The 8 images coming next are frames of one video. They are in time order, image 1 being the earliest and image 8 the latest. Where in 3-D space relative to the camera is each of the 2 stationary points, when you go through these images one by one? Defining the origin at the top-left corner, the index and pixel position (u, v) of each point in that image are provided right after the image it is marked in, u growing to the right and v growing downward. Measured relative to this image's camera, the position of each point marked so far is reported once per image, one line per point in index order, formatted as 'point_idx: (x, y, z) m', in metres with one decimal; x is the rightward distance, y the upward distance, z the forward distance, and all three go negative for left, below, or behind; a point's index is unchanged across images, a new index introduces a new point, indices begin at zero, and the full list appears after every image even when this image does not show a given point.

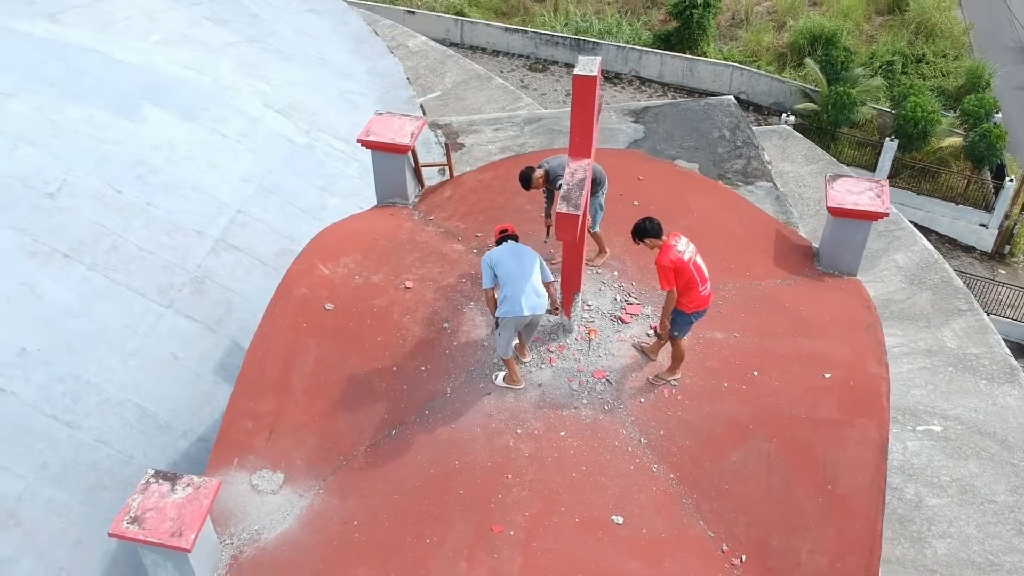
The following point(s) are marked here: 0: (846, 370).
0: (+1.6, -0.4, +4.7) m
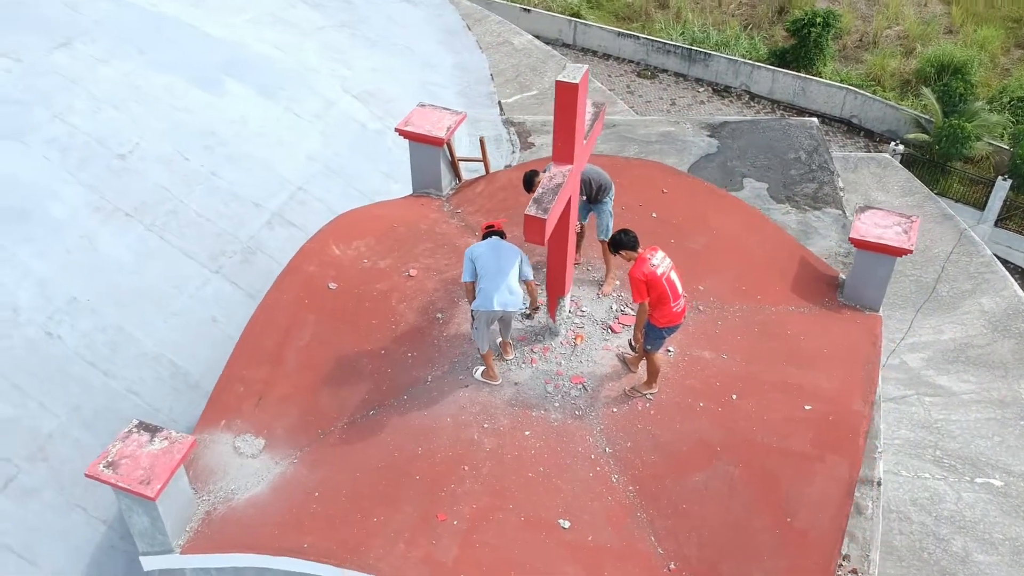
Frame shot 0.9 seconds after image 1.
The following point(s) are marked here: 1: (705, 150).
0: (+1.5, -0.5, +4.6) m
1: (+2.0, +1.4, +10.2) m
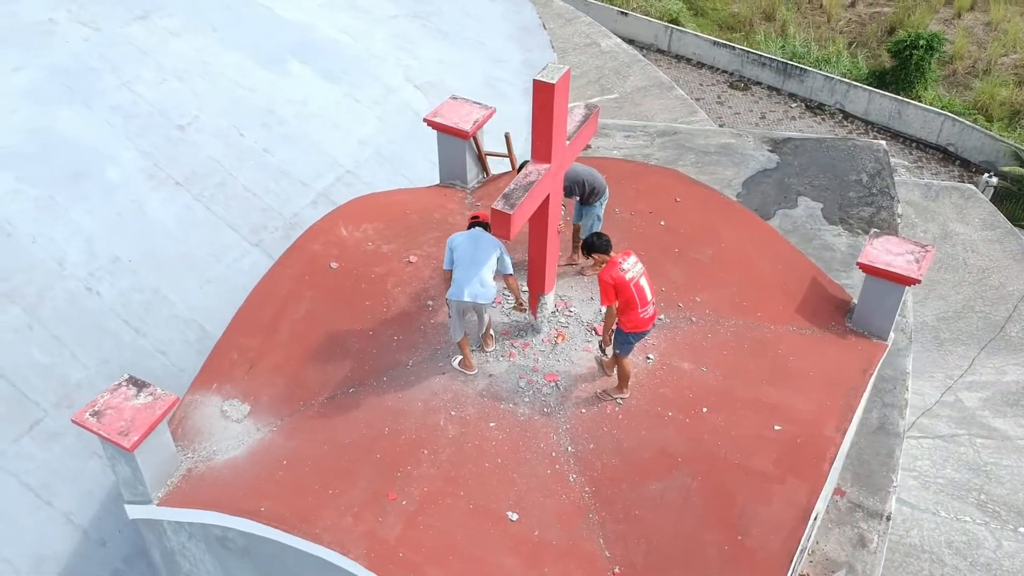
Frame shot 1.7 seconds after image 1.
0: (+1.3, -0.6, +4.6) m
1: (+2.5, +1.2, +10.0) m
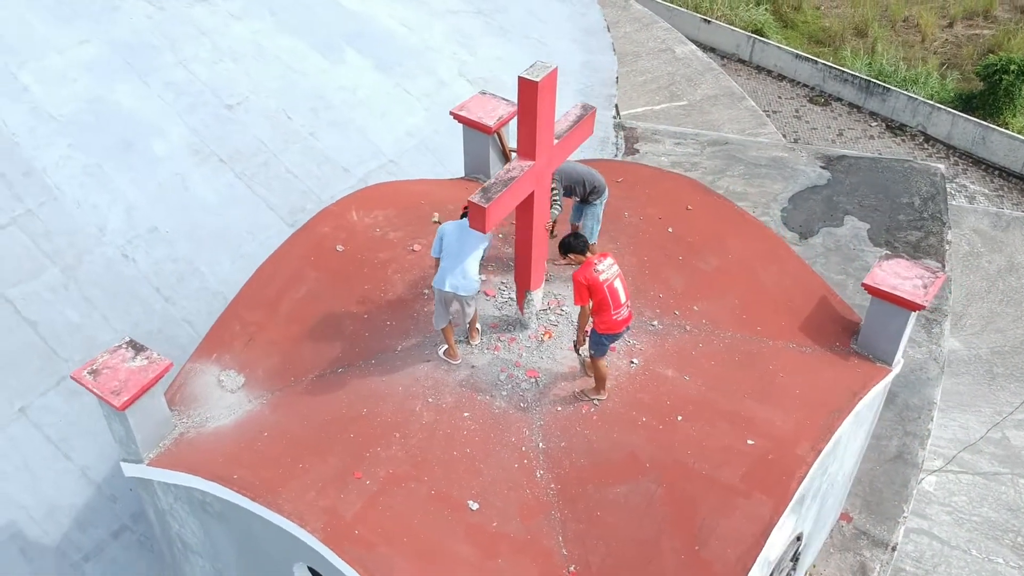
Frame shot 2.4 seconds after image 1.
0: (+1.2, -0.7, +4.5) m
1: (+3.0, +1.1, +9.8) m
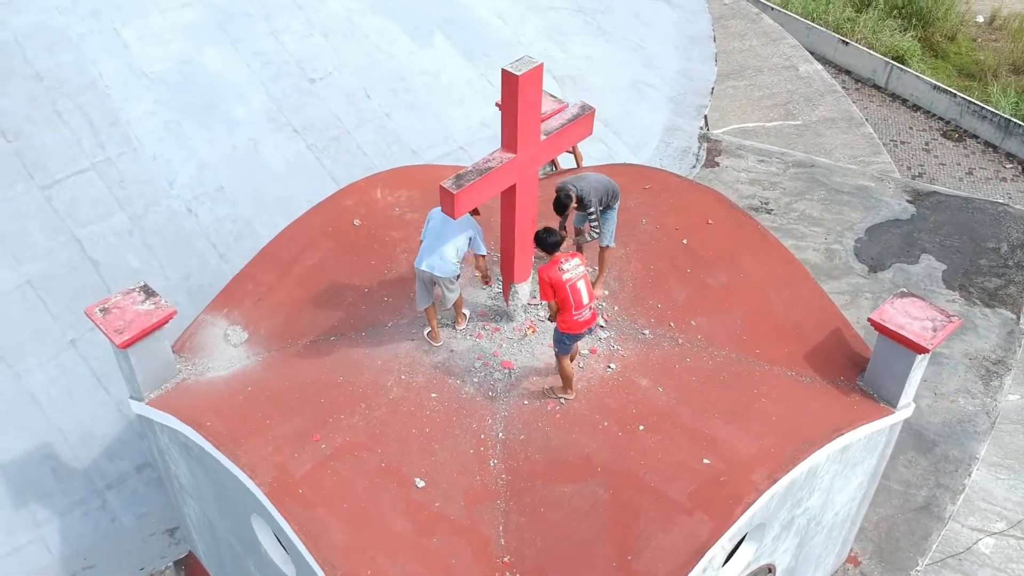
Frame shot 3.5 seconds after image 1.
0: (+1.0, -0.8, +4.4) m
1: (+3.6, +0.7, +9.5) m
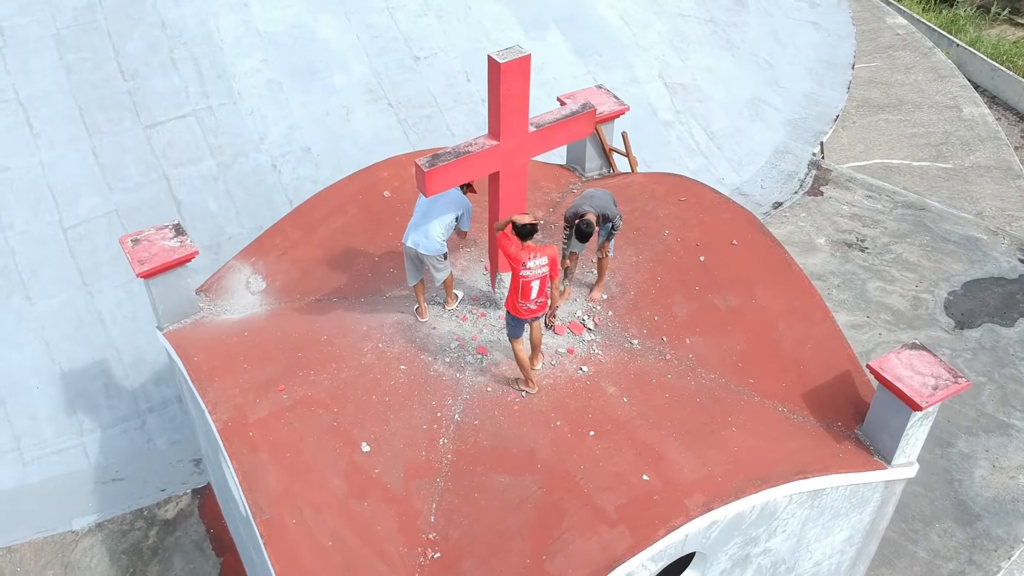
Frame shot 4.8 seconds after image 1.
0: (+0.7, -0.9, +4.3) m
1: (+4.3, +0.1, +8.8) m
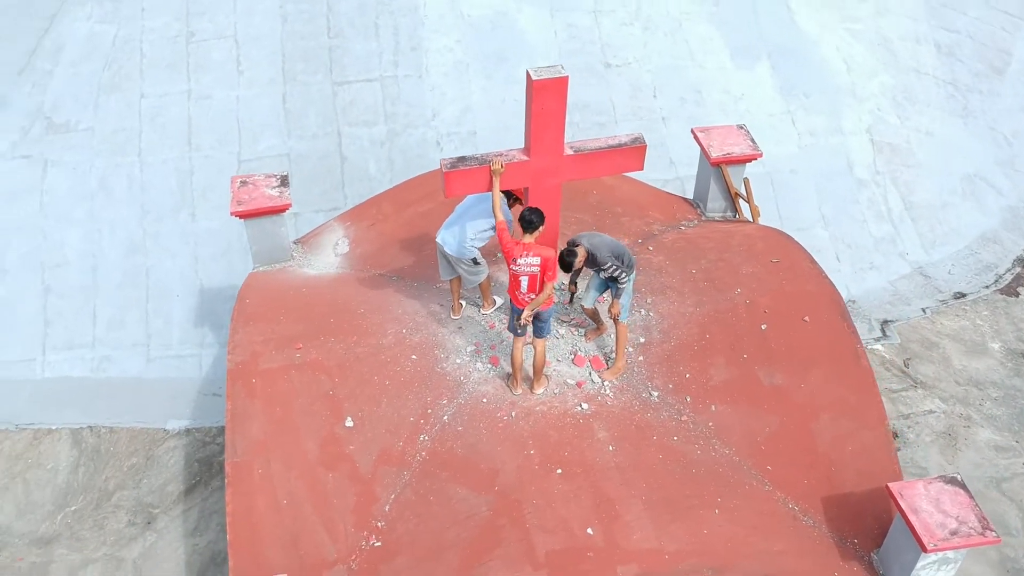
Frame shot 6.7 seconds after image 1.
0: (+0.4, -1.1, +4.1) m
1: (+5.2, -1.1, +7.5) m
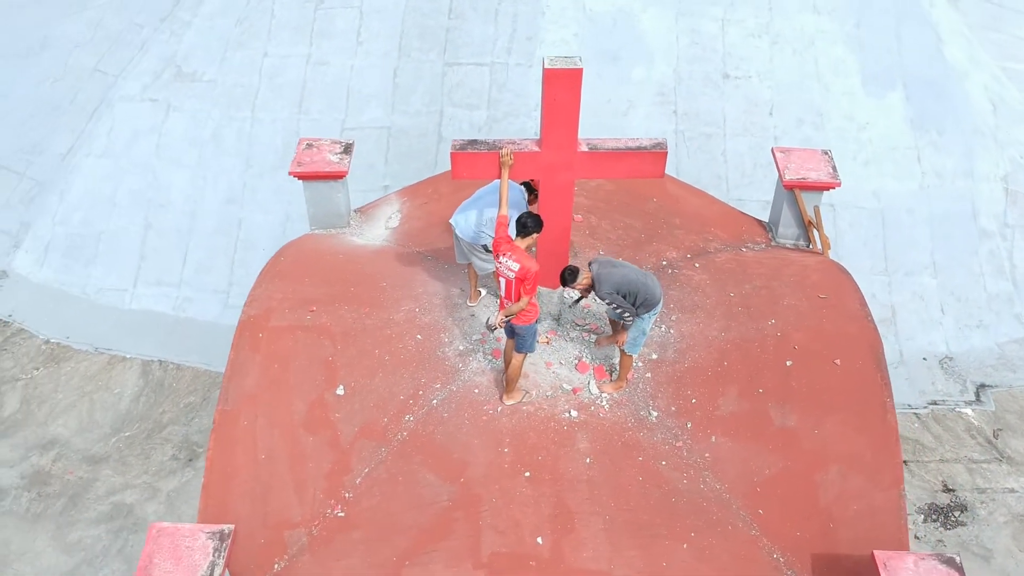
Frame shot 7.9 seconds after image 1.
0: (+0.2, -1.1, +3.9) m
1: (+5.4, -1.9, +6.5) m
